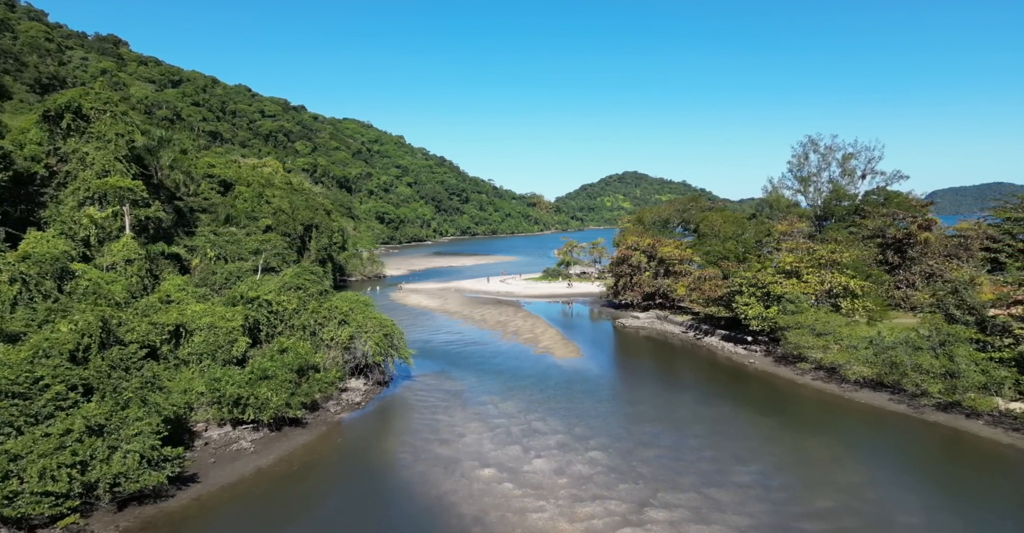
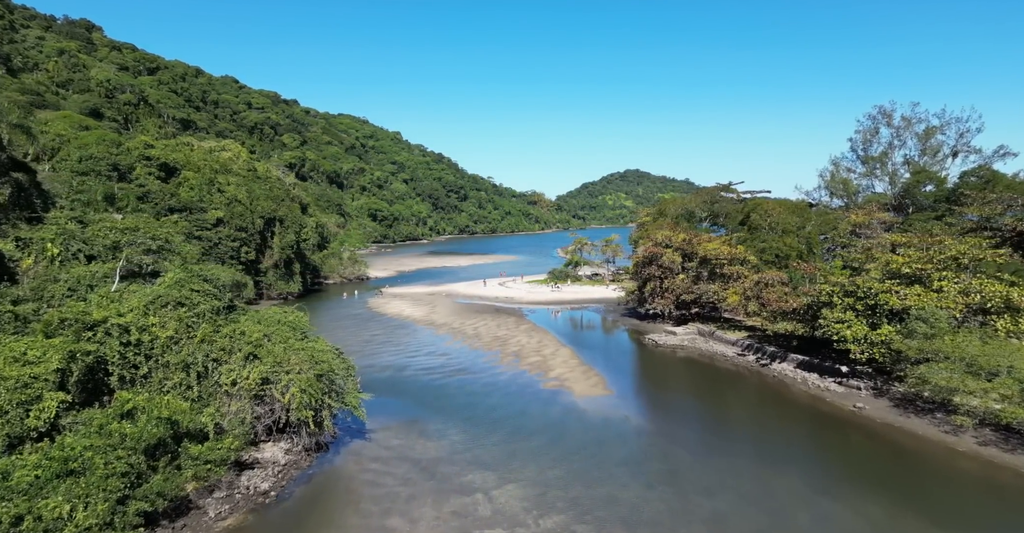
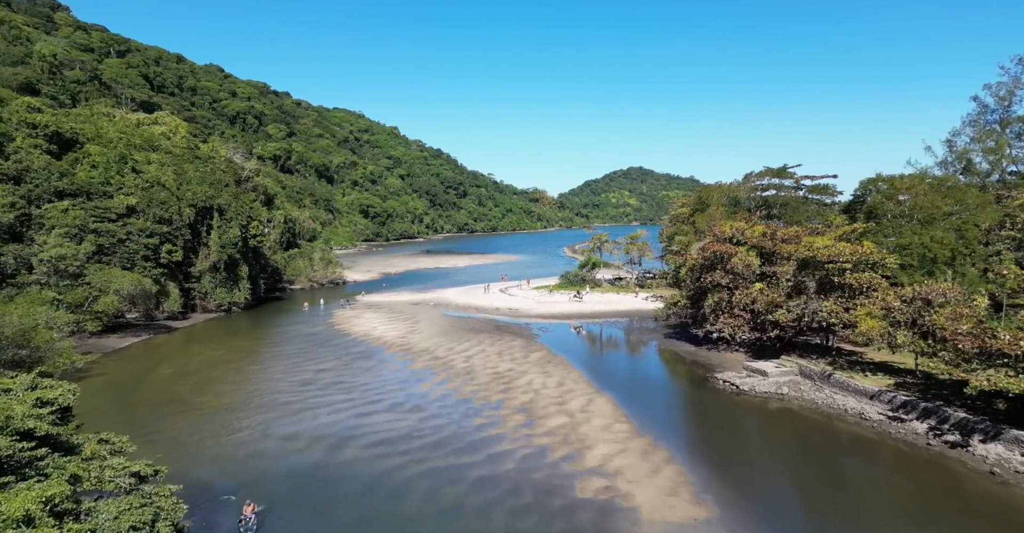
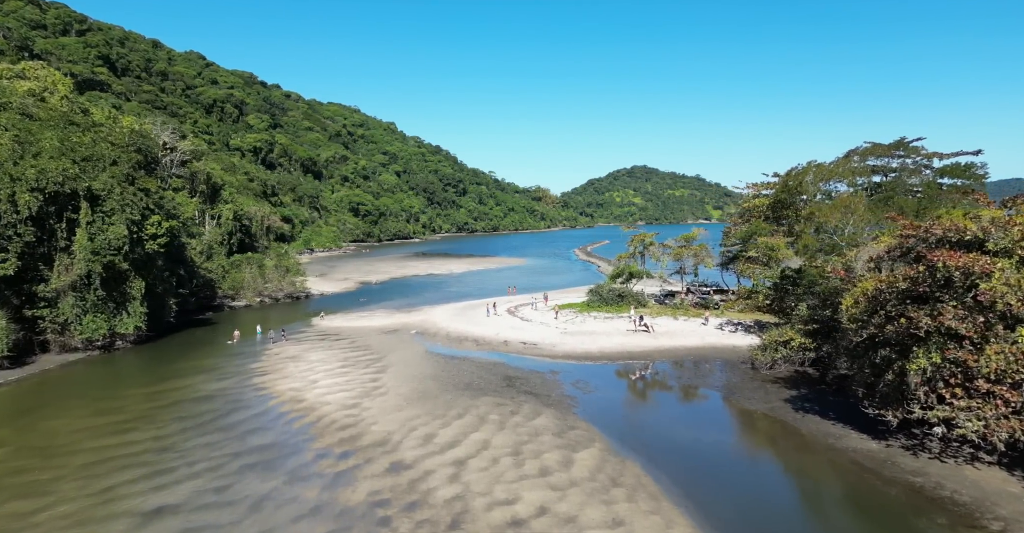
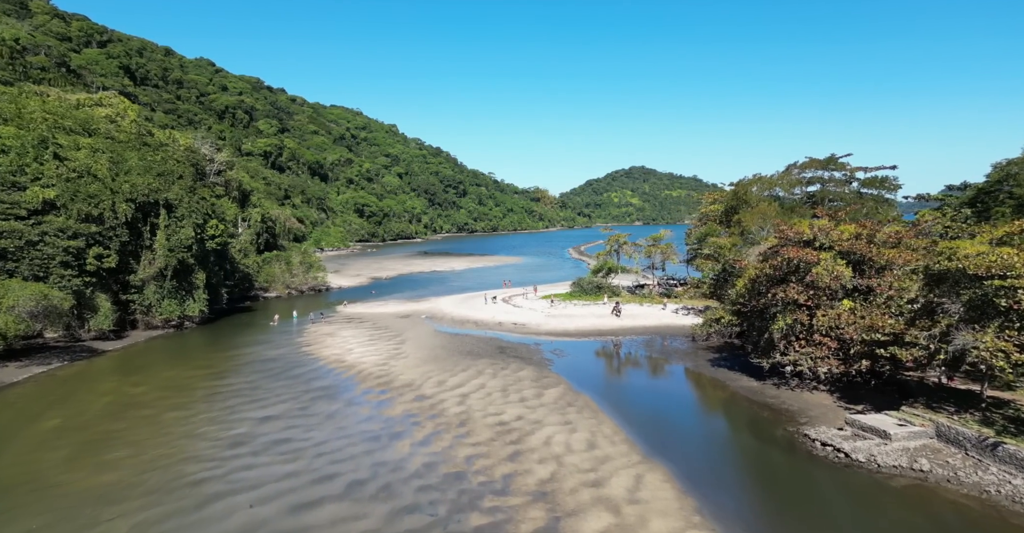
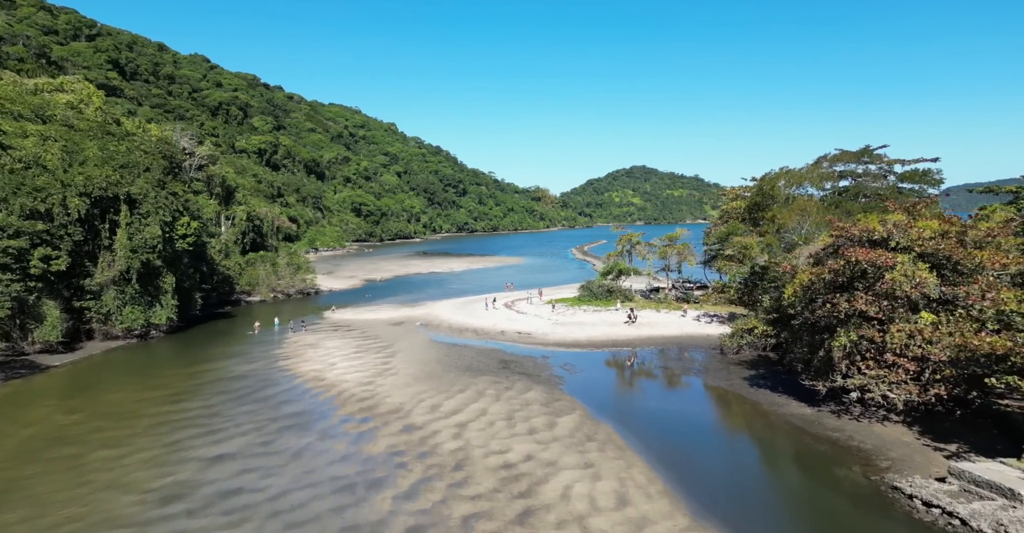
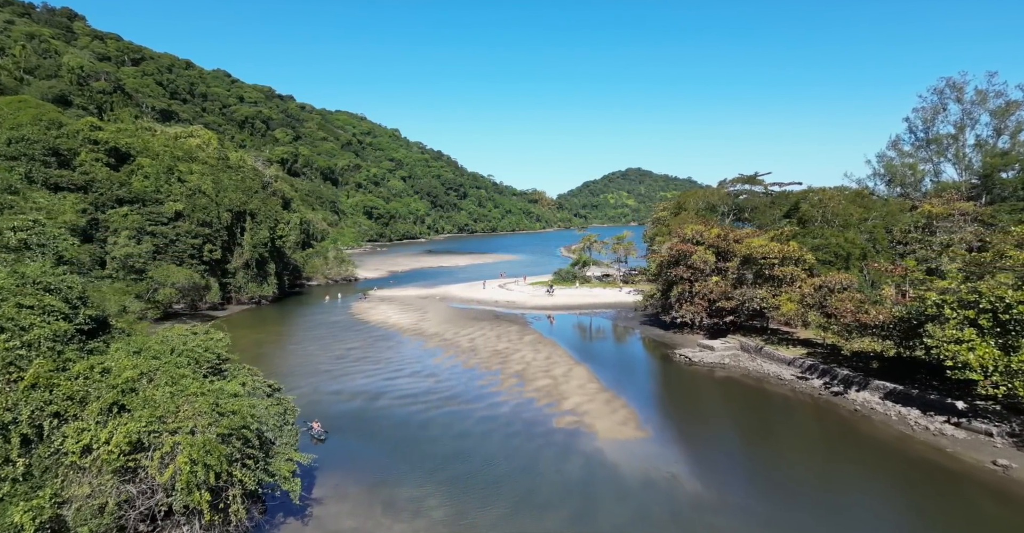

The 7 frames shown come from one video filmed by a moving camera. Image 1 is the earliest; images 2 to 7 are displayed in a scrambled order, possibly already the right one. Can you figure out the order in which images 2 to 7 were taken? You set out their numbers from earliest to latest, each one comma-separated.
2, 7, 3, 5, 6, 4
